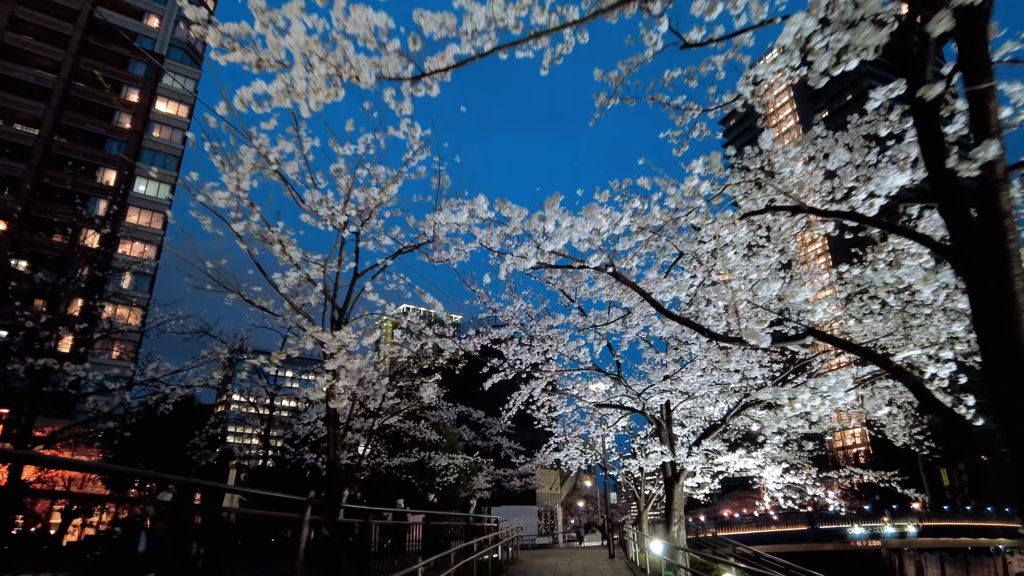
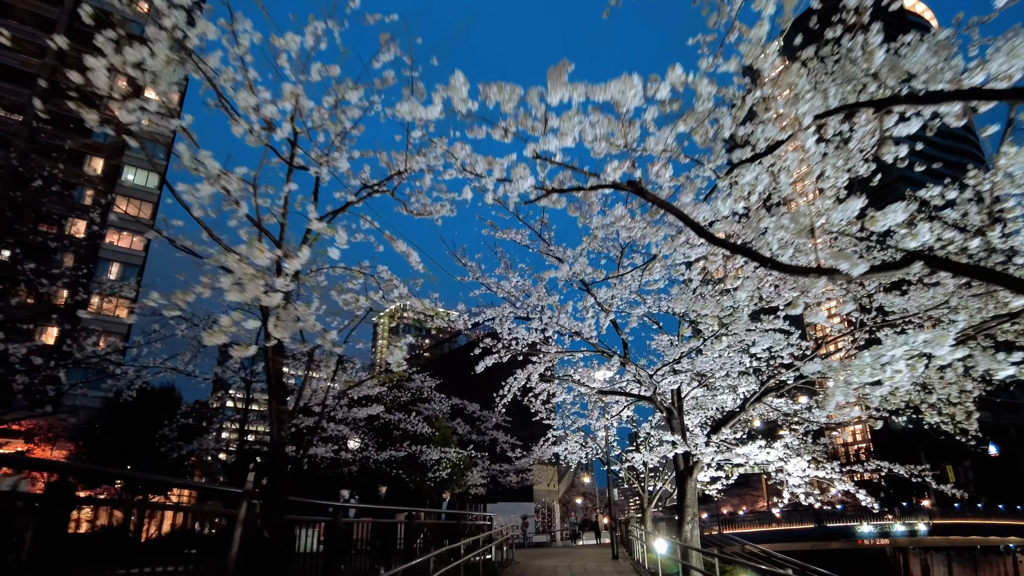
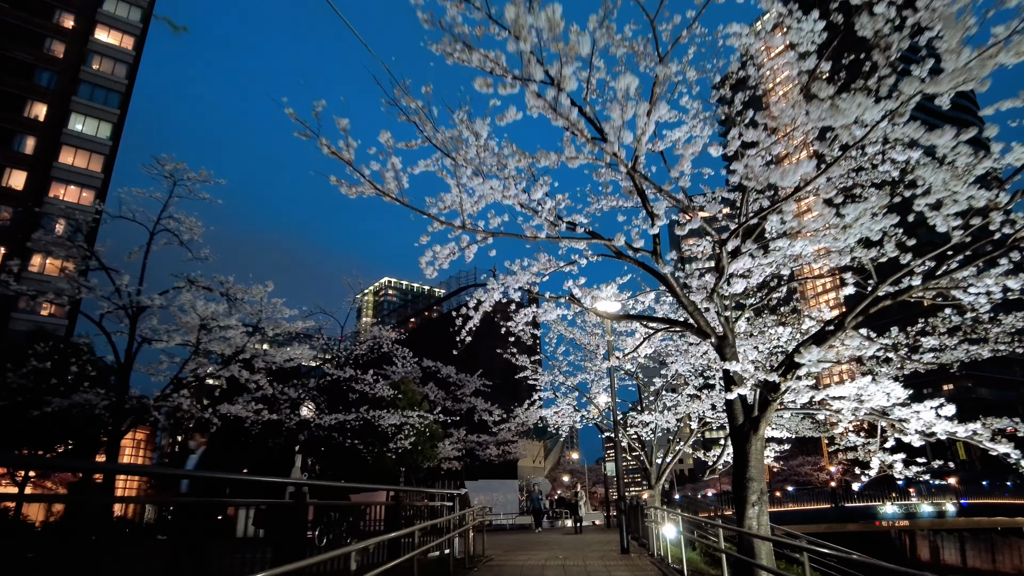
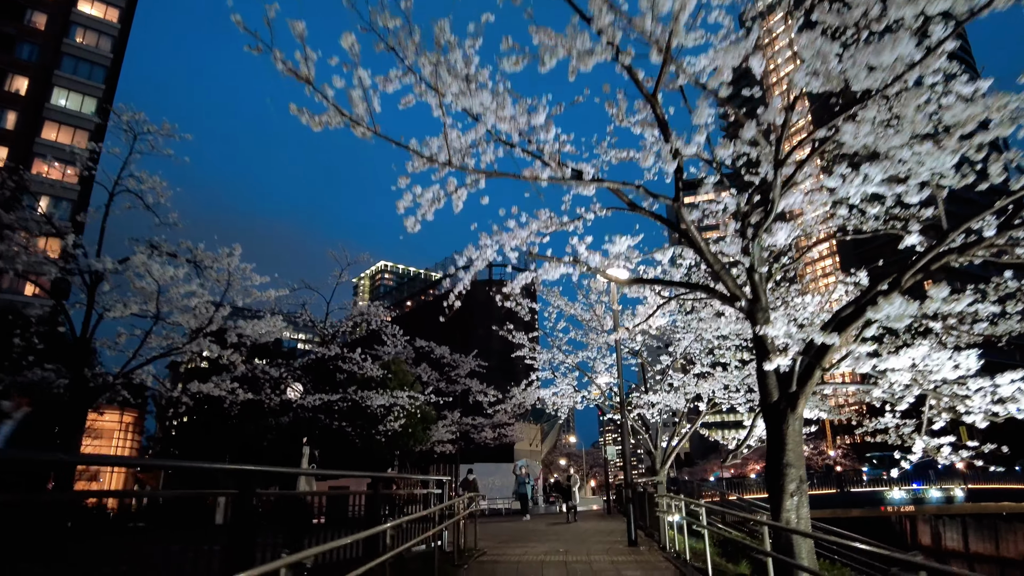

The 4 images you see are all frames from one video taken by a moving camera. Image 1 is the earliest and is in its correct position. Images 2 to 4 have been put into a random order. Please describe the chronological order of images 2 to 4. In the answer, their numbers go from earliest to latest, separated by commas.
2, 3, 4
